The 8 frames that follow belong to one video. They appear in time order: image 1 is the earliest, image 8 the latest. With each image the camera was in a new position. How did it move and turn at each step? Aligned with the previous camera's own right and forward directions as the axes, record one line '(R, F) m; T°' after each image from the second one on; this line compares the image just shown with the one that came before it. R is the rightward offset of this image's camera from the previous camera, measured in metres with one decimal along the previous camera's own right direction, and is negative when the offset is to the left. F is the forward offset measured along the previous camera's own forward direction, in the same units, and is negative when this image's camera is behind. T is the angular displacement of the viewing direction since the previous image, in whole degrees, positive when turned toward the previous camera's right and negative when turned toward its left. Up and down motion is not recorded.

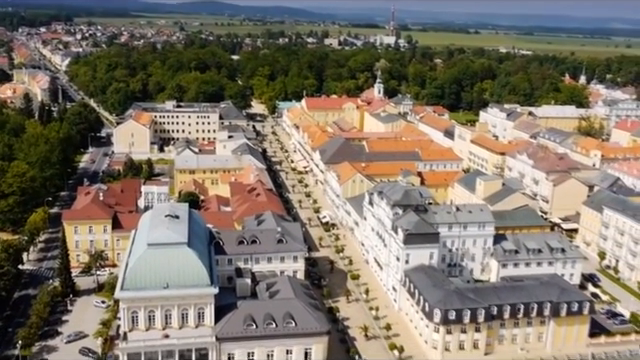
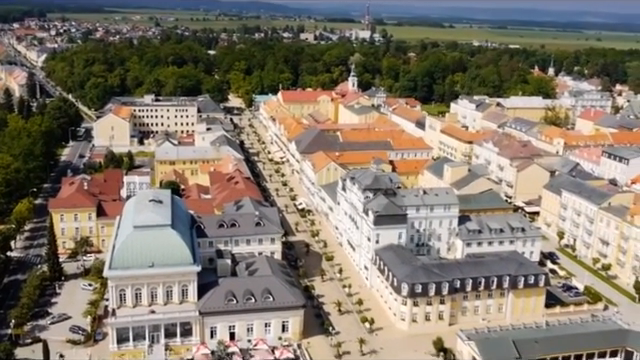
(+0.2, -3.0) m; +2°
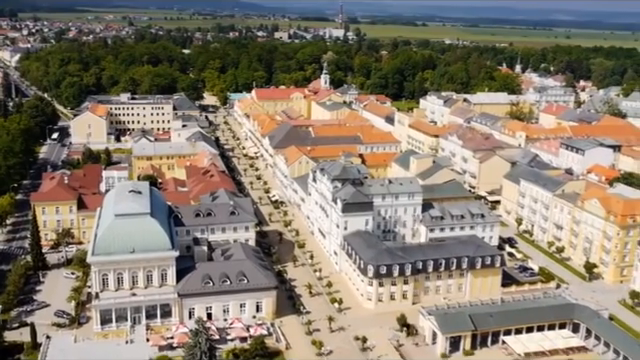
(+0.5, -3.1) m; +2°
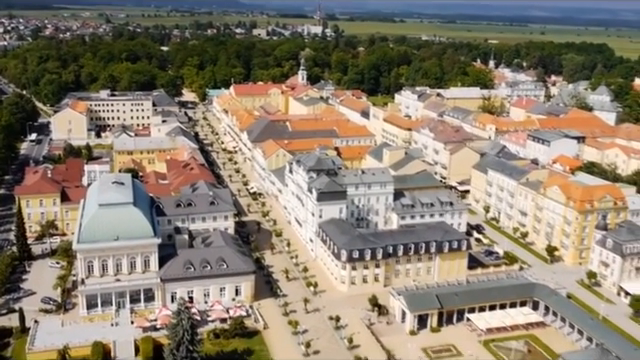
(+0.4, -2.5) m; +2°
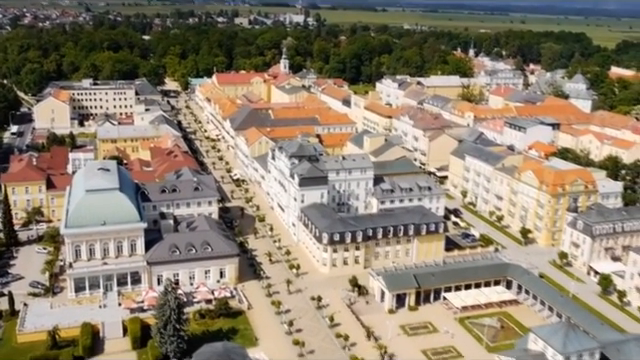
(+0.1, -1.5) m; +1°
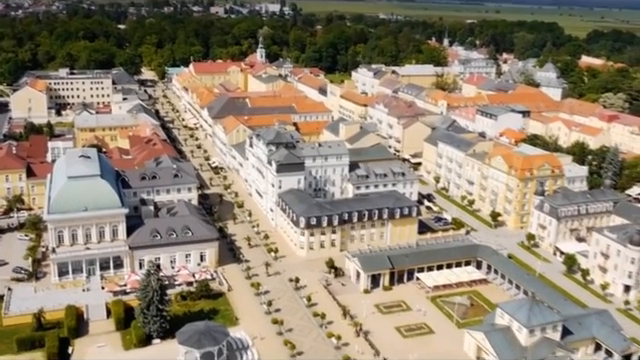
(0.0, -1.6) m; +2°
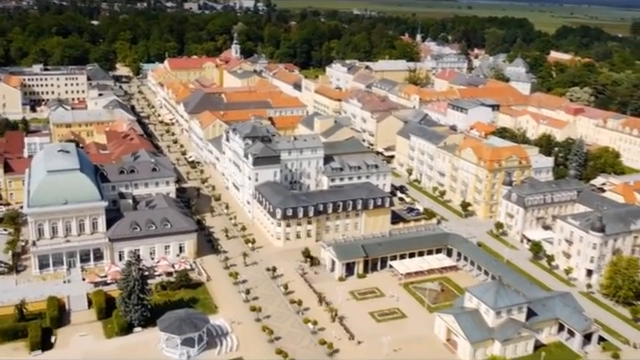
(0.0, -1.5) m; +2°
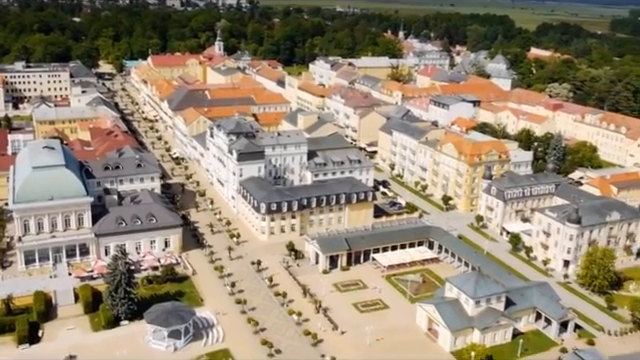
(0.0, -0.9) m; +1°
